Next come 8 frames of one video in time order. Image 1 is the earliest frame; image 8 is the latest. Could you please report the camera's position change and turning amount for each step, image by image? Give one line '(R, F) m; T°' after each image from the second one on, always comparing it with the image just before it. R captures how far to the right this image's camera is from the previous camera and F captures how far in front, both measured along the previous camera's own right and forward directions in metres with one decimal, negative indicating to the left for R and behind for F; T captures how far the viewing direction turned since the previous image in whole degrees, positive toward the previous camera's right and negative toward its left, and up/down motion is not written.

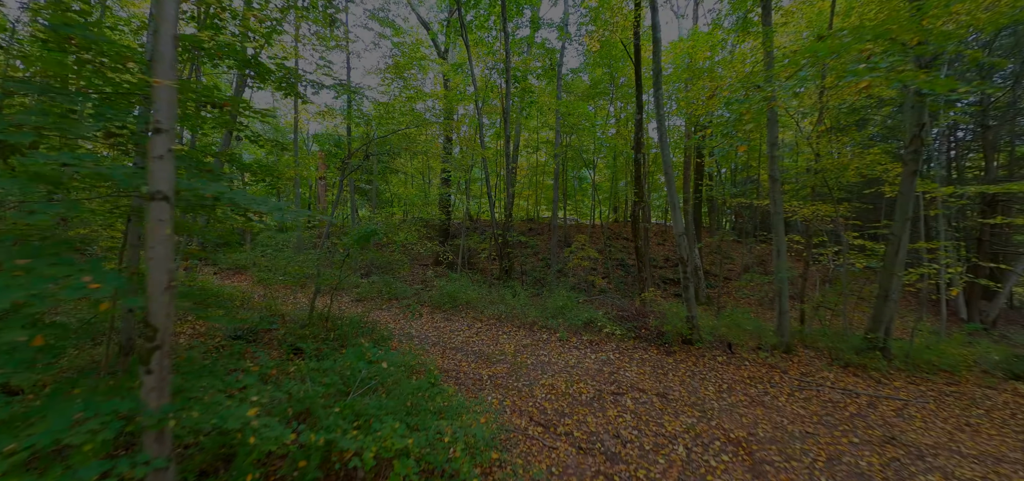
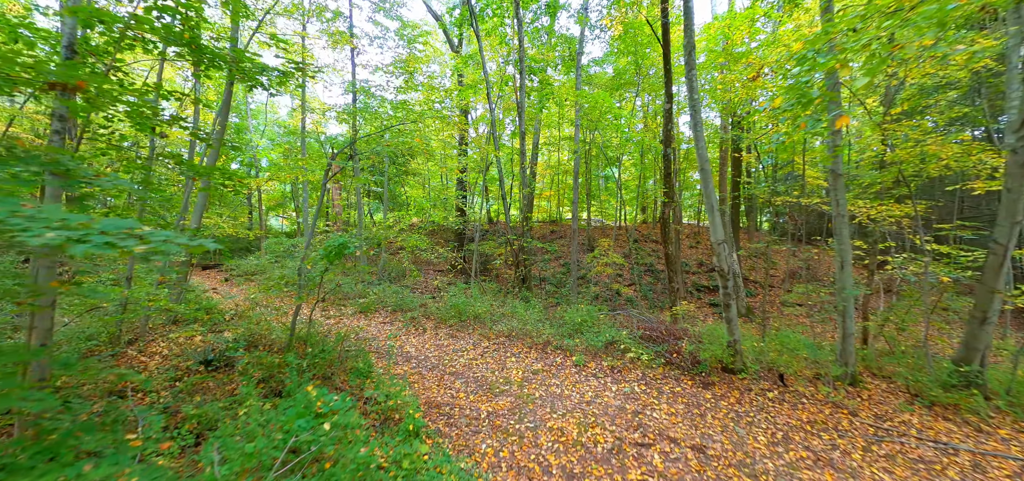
(+0.3, +0.9) m; -4°
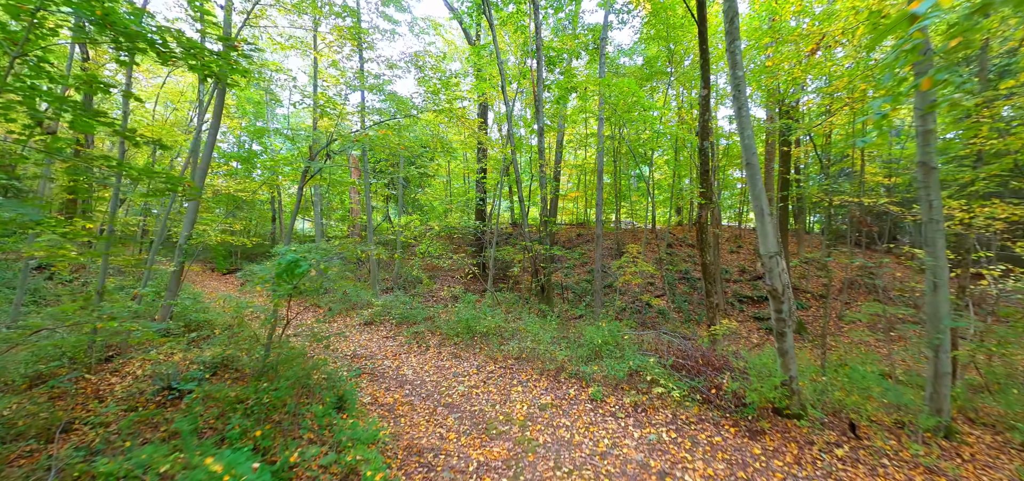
(+0.4, +0.9) m; -5°
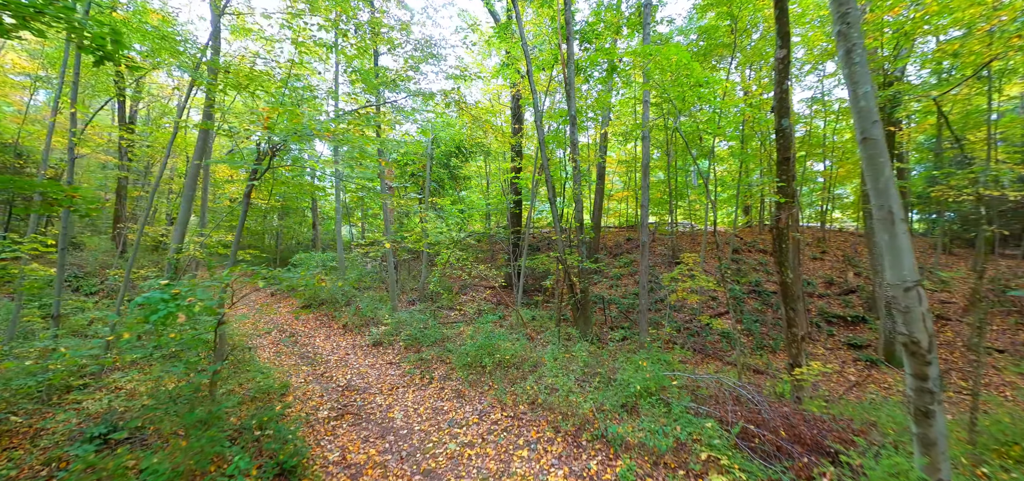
(+0.6, +1.3) m; -8°
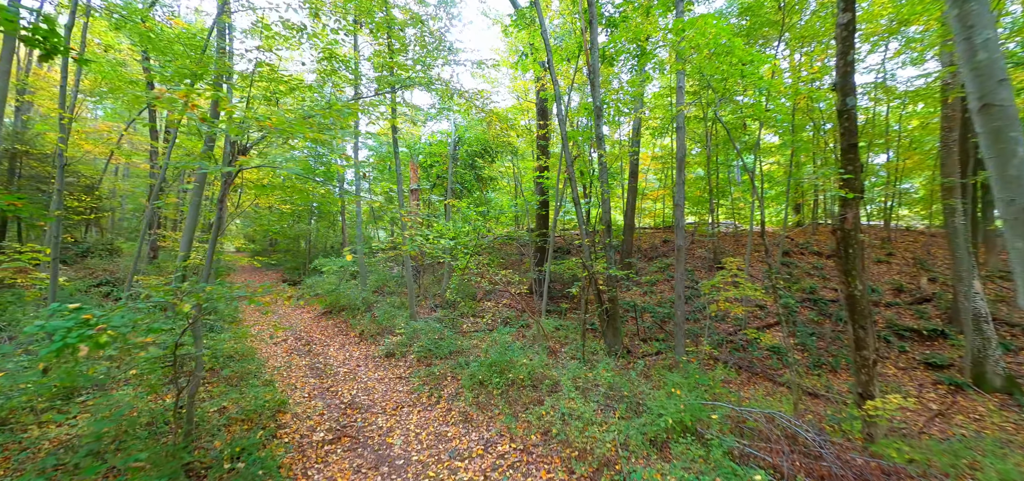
(+0.3, +0.6) m; -5°
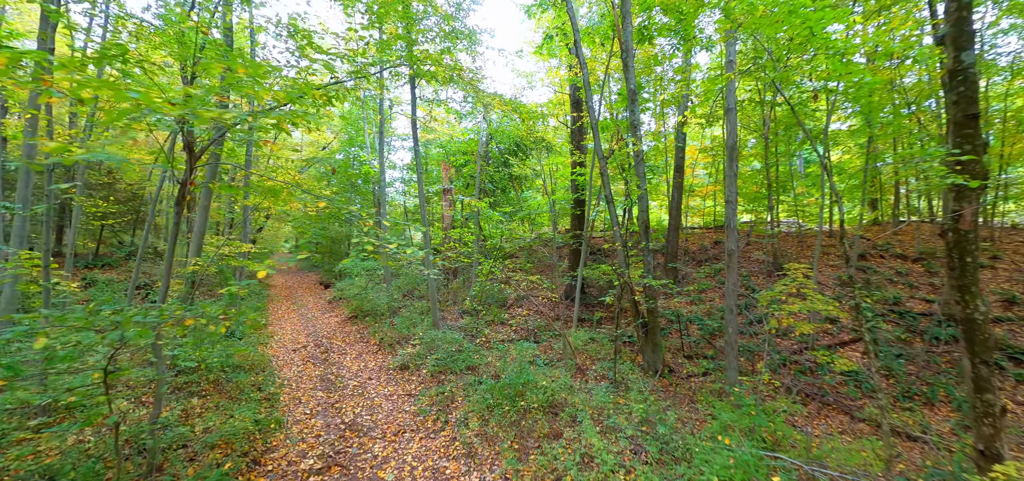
(+0.4, +0.7) m; -6°
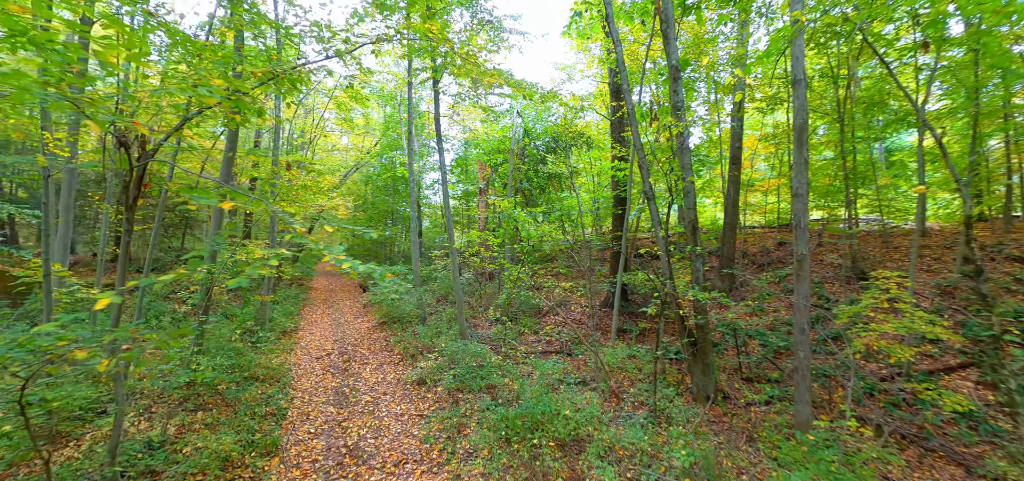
(+0.4, +0.7) m; -7°
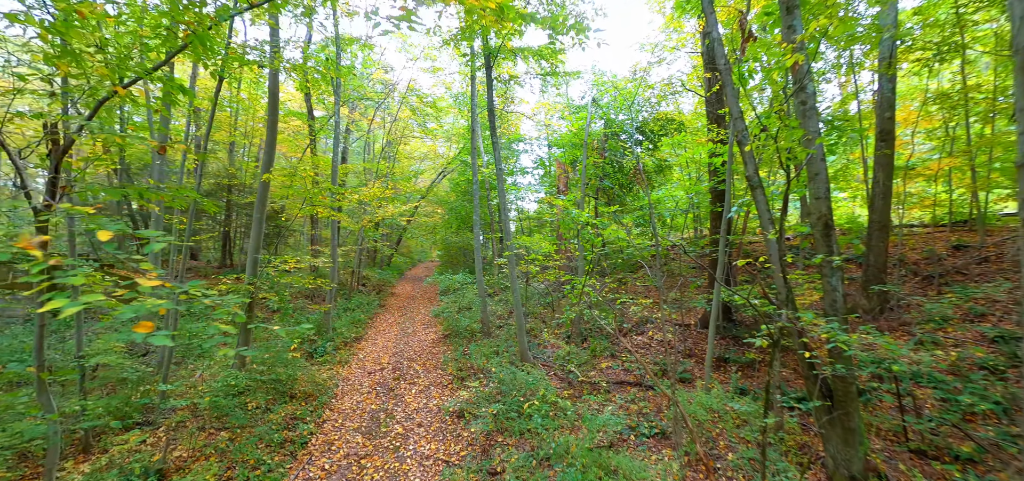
(+0.6, +1.2) m; -14°
